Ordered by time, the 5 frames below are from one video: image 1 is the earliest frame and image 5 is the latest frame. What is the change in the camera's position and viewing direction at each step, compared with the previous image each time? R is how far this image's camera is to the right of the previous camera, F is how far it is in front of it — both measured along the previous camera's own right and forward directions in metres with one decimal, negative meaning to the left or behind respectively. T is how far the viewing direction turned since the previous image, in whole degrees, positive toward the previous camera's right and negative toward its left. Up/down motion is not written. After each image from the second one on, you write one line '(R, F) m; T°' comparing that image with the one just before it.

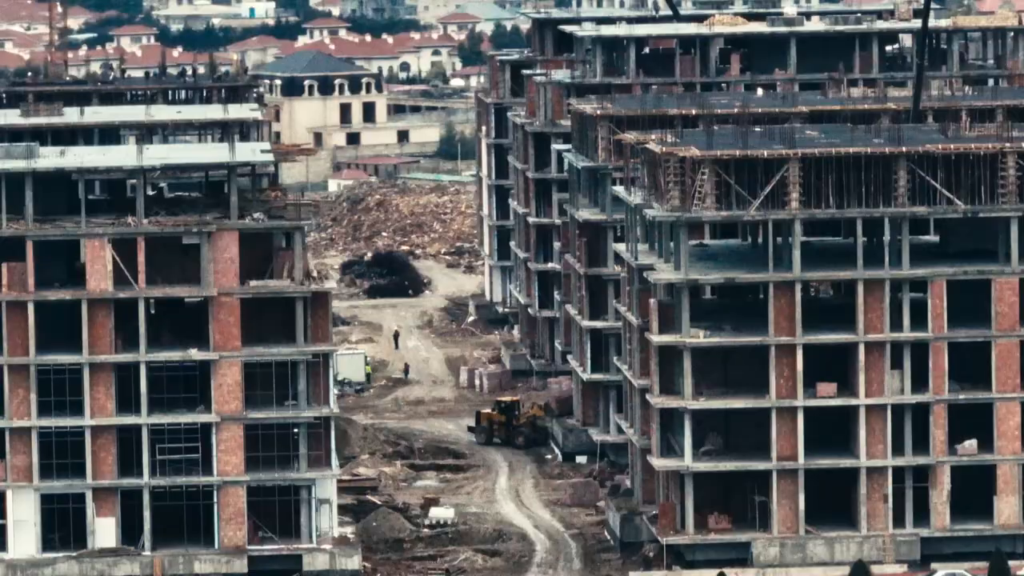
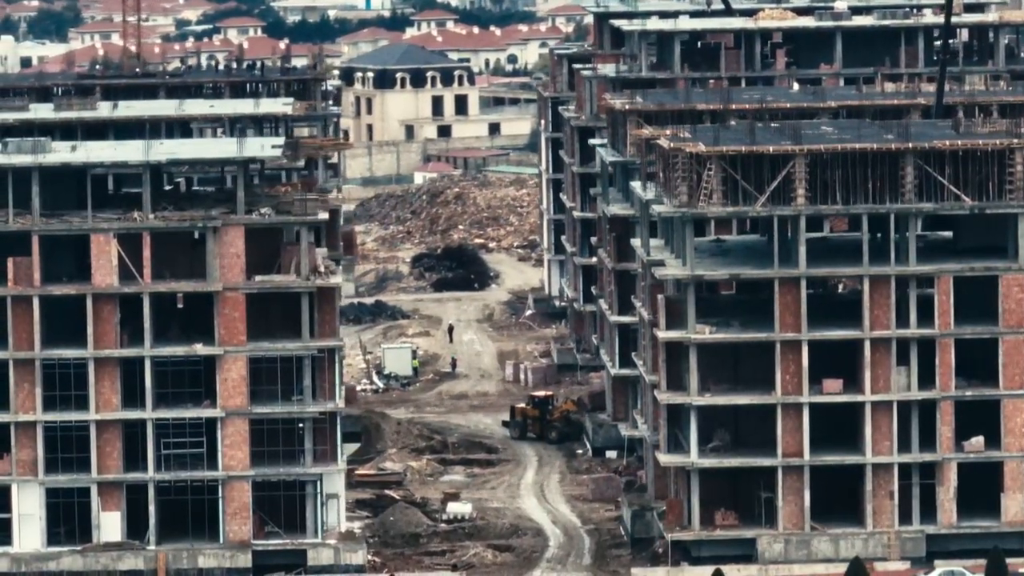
(+0.9, +0.1) m; -1°
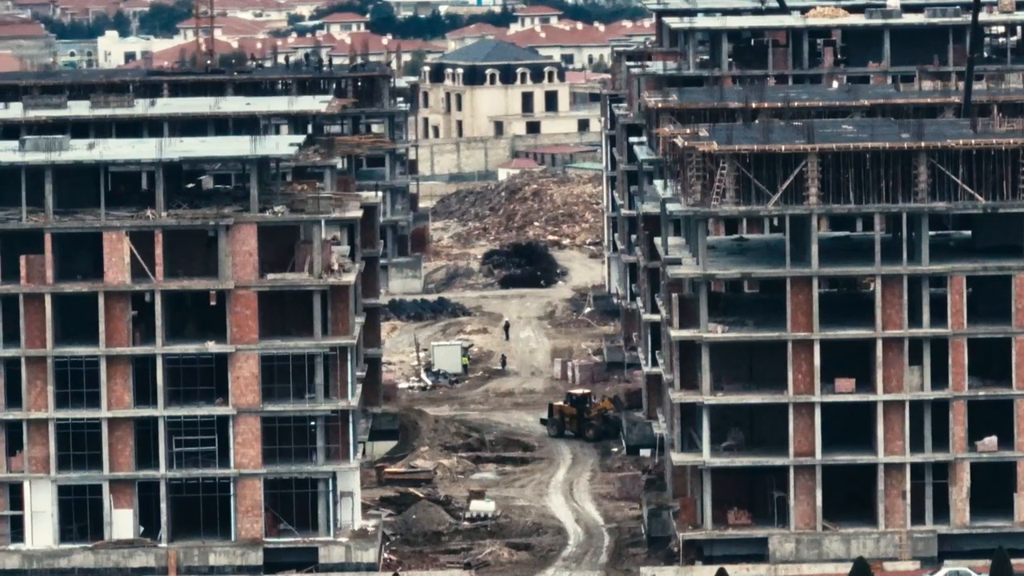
(+0.8, 0.0) m; -1°
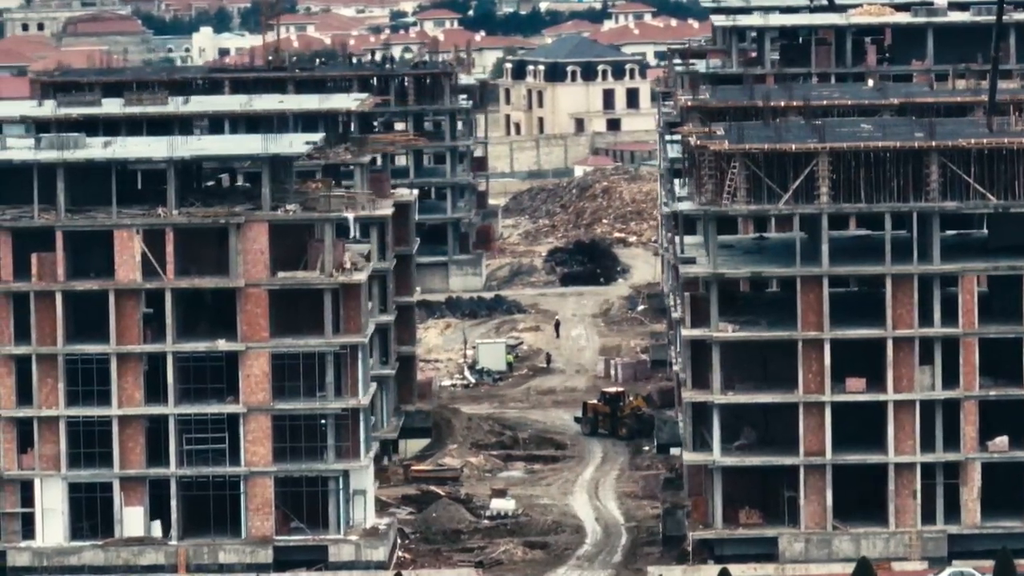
(+0.7, 0.0) m; -1°
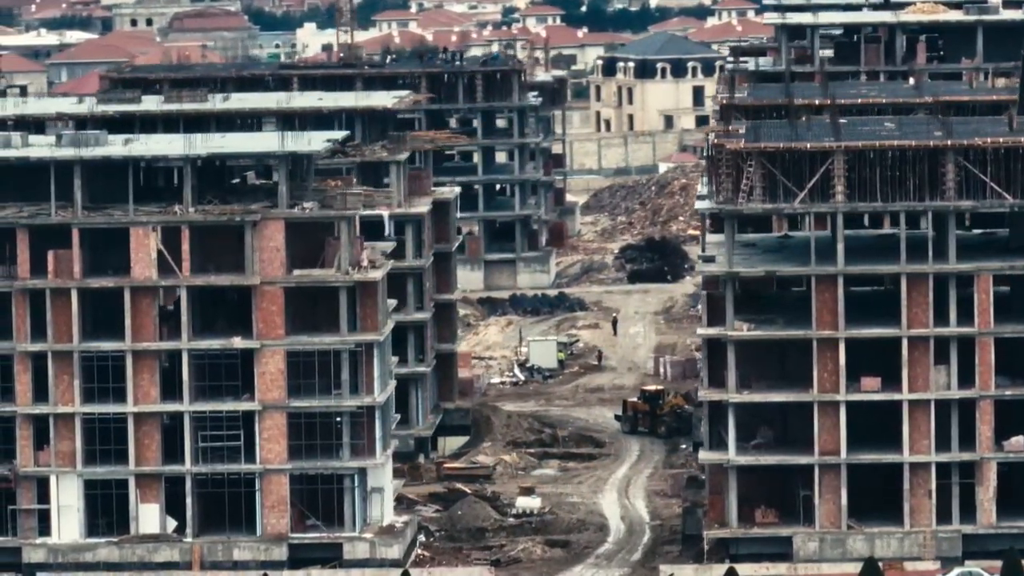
(+0.8, 0.0) m; -1°
